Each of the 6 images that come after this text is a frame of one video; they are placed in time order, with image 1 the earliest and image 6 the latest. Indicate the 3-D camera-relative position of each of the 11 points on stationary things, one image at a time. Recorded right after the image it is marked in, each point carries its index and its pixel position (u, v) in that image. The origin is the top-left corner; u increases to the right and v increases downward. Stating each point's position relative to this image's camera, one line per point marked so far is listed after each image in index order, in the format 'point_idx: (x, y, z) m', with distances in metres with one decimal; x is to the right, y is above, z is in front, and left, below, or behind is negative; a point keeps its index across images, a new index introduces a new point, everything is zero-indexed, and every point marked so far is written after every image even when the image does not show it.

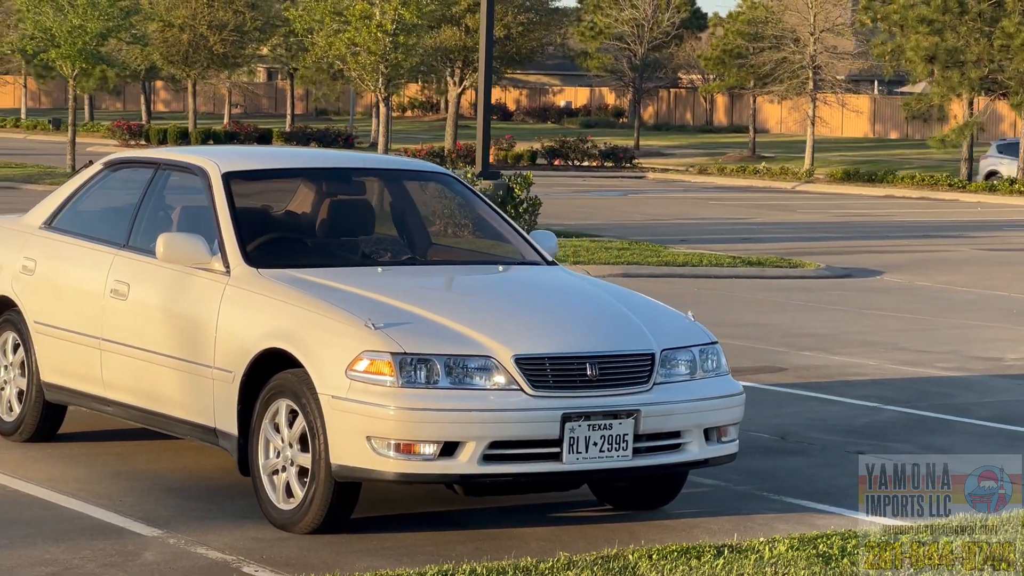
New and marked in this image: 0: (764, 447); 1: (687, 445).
0: (+0.9, -0.5, +8.3) m
1: (+0.4, -0.4, +6.6) m
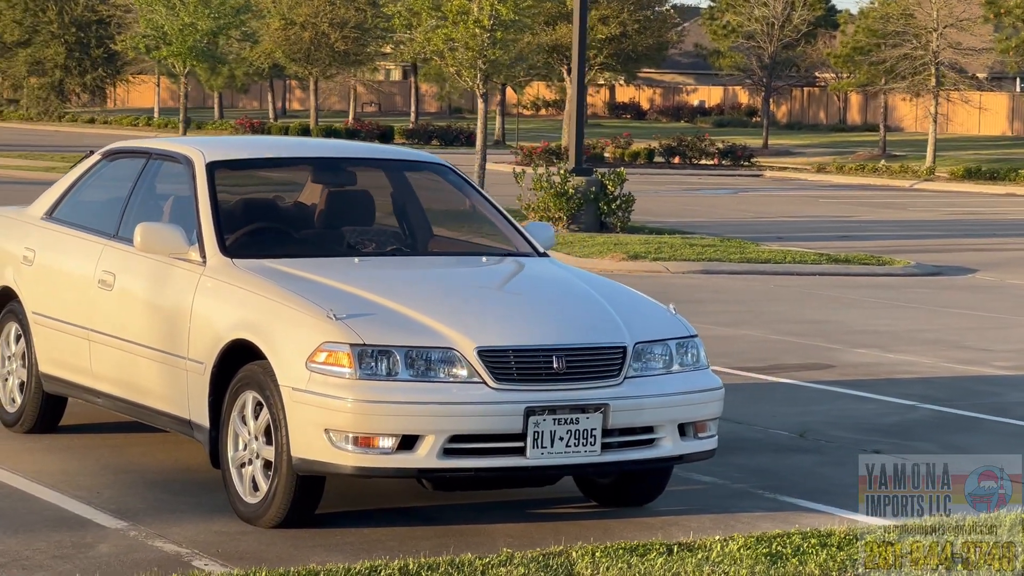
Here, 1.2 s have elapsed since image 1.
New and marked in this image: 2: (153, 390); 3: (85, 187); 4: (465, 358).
0: (+0.9, -0.5, +8.1) m
1: (+0.4, -0.4, +6.4) m
2: (-1.0, -0.3, +6.9) m
3: (-1.3, +0.3, +7.8) m
4: (-0.1, -0.2, +6.1) m
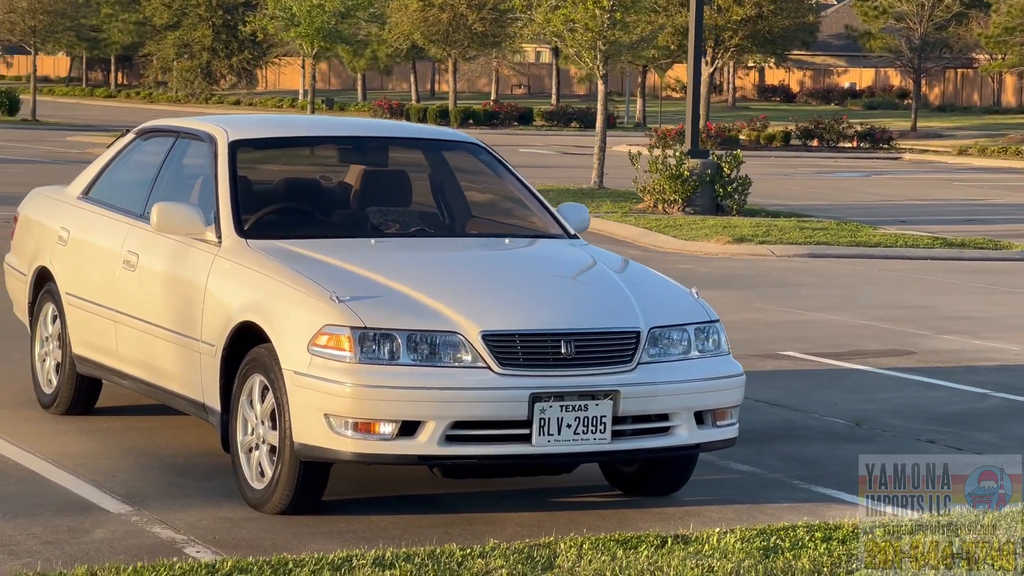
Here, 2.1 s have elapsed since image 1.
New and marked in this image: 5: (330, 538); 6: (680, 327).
0: (+1.0, -0.5, +7.9) m
1: (+0.4, -0.4, +6.2) m
2: (-0.9, -0.2, +6.8) m
3: (-1.2, +0.4, +7.7) m
4: (-0.1, -0.1, +5.9) m
5: (-0.4, -0.6, +5.9) m
6: (+0.4, -0.1, +6.3) m
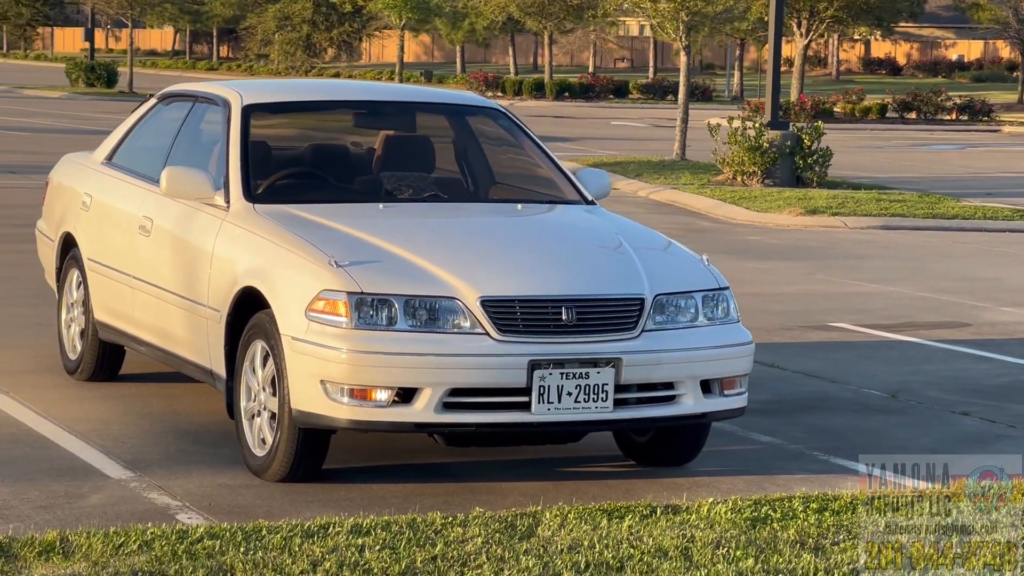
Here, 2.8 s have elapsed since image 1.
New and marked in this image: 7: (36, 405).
0: (+1.1, -0.4, +7.8) m
1: (+0.4, -0.3, +6.1) m
2: (-0.9, -0.1, +6.7) m
3: (-1.1, +0.5, +7.6) m
4: (-0.1, 0.0, +5.8) m
5: (-0.4, -0.5, +5.8) m
6: (+0.4, 0.0, +6.1) m
7: (-1.4, -0.3, +7.2) m
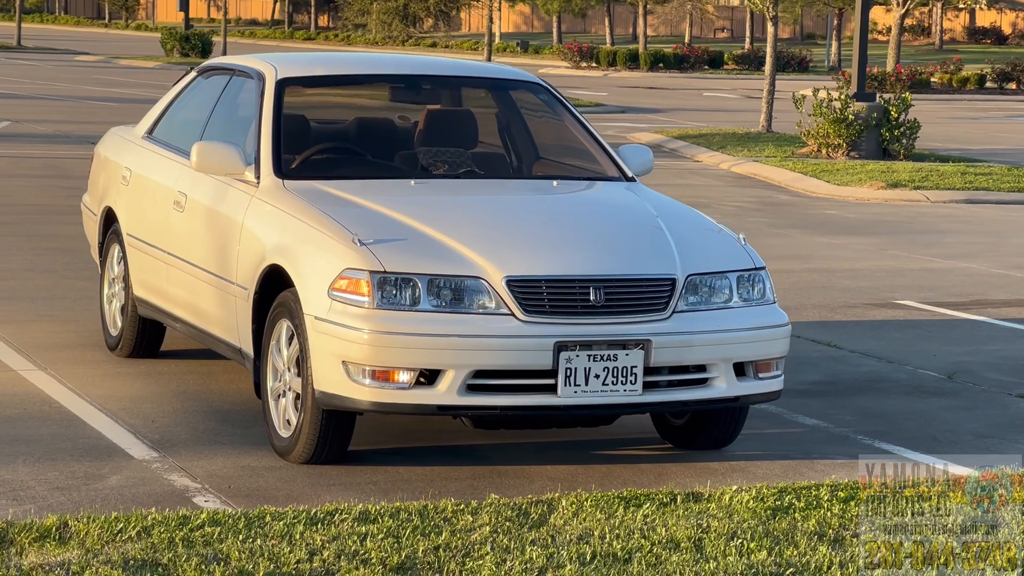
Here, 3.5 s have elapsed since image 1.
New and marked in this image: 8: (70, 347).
0: (+1.3, -0.3, +7.6) m
1: (+0.5, -0.2, +5.9) m
2: (-0.8, -0.1, +6.6) m
3: (-1.0, +0.6, +7.5) m
4: (0.0, 0.0, +5.7) m
5: (-0.4, -0.5, +5.7) m
6: (+0.5, 0.0, +6.0) m
7: (-1.3, -0.3, +7.1) m
8: (-1.4, -0.2, +7.8) m
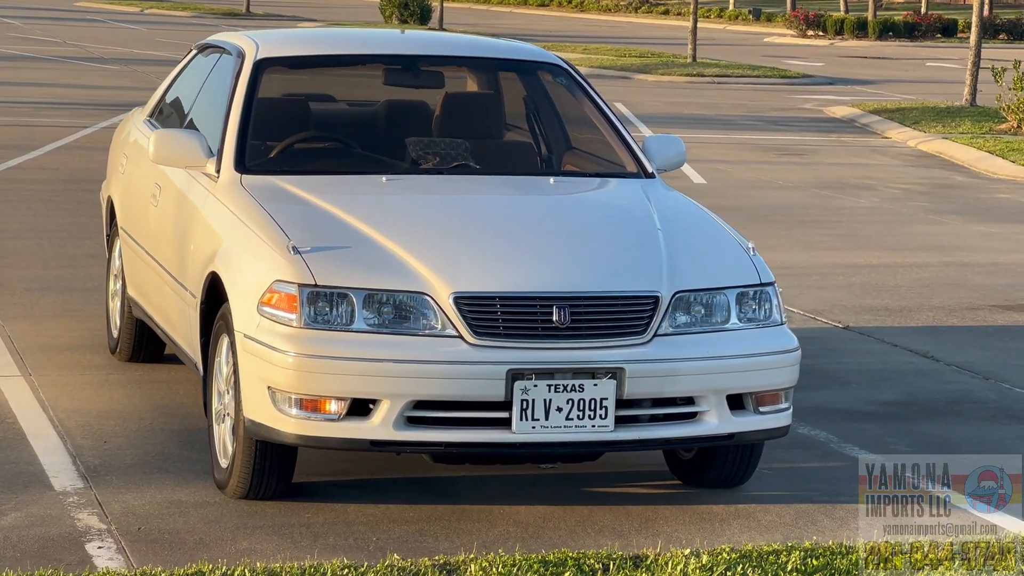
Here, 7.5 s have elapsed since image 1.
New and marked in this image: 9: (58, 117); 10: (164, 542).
0: (+1.3, -0.3, +6.7) m
1: (+0.4, -0.3, +5.1) m
2: (-0.8, -0.1, +5.9) m
3: (-0.9, +0.6, +6.8) m
4: (-0.1, 0.0, +4.9) m
5: (-0.5, -0.5, +5.0) m
6: (+0.4, 0.0, +5.1) m
7: (-1.2, -0.3, +6.5) m
8: (-1.3, -0.2, +7.2) m
9: (-3.1, +1.2, +16.8) m
10: (-0.7, -0.5, +4.9) m
